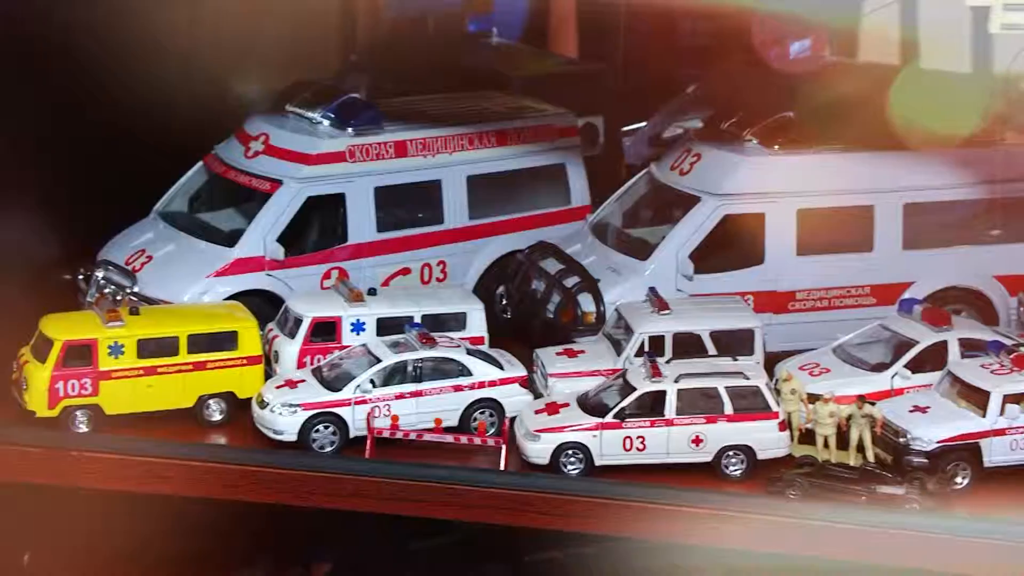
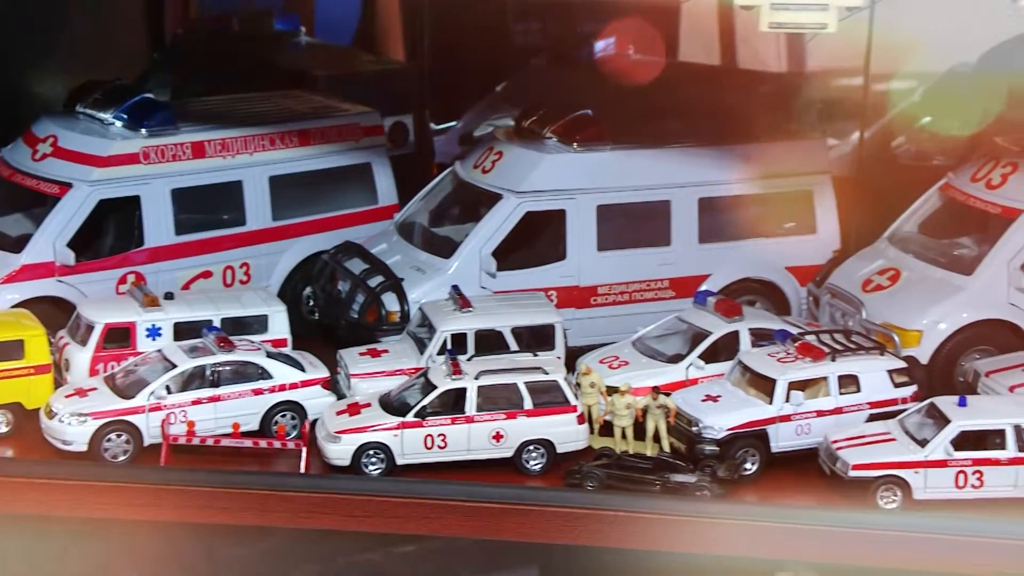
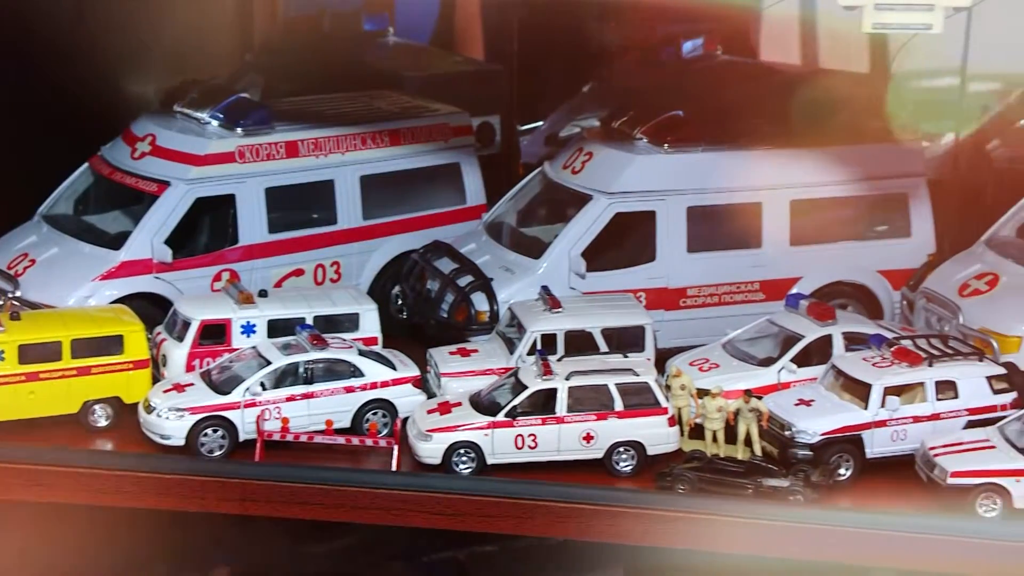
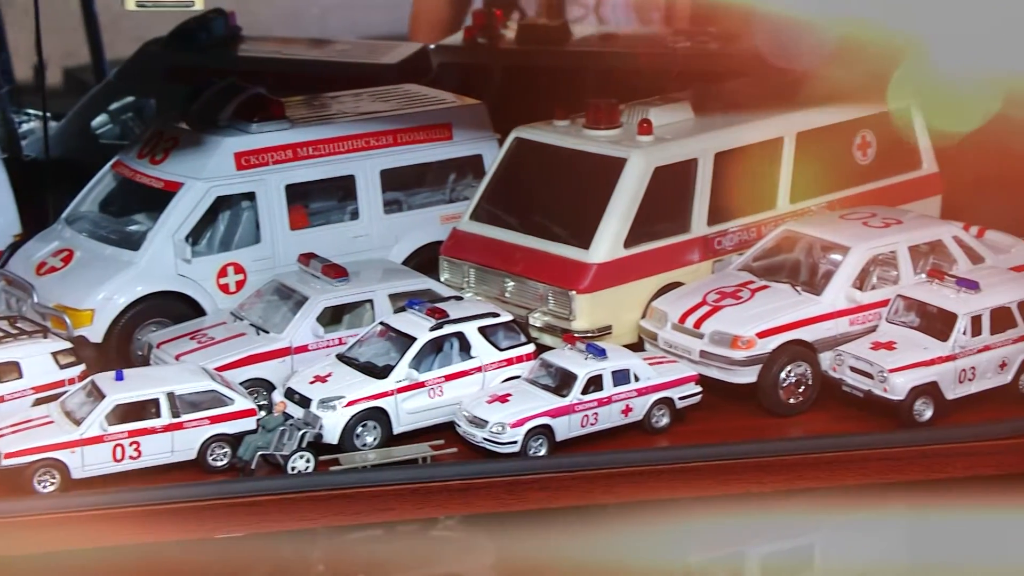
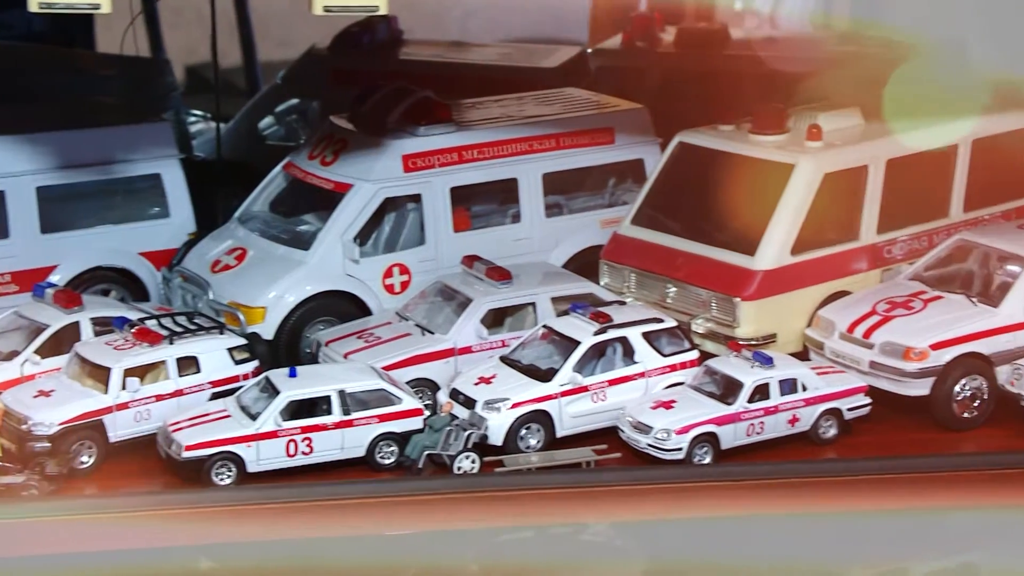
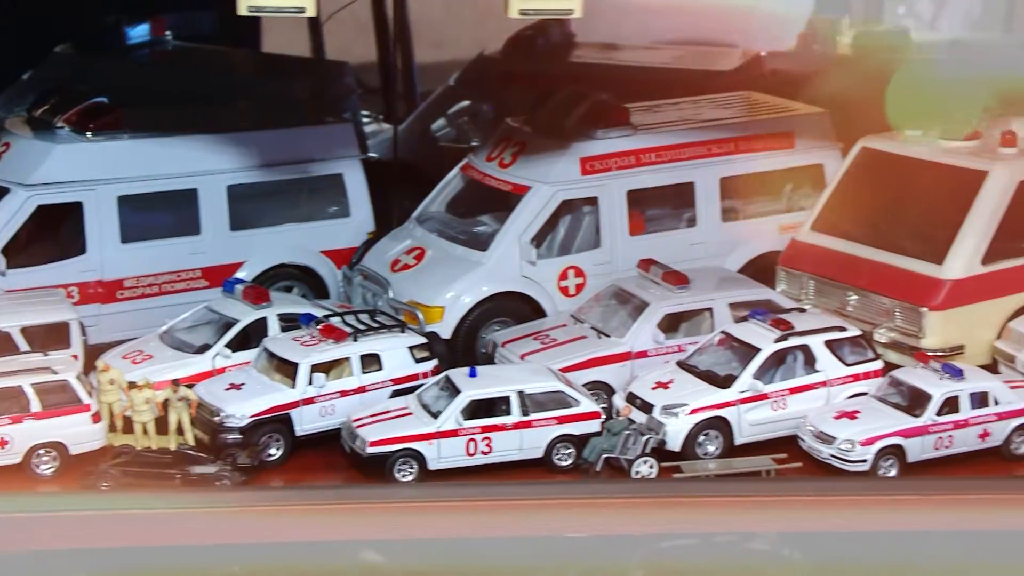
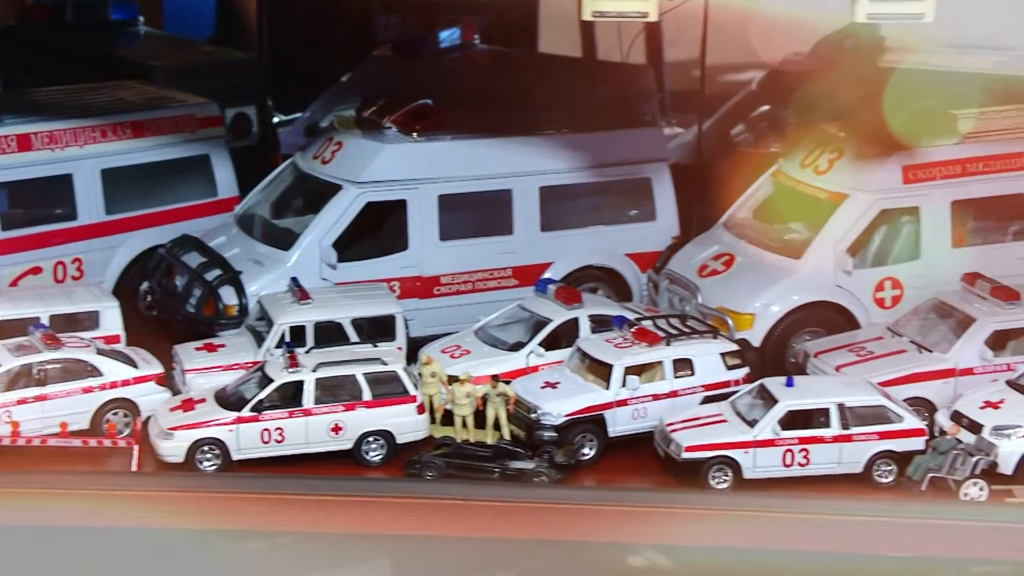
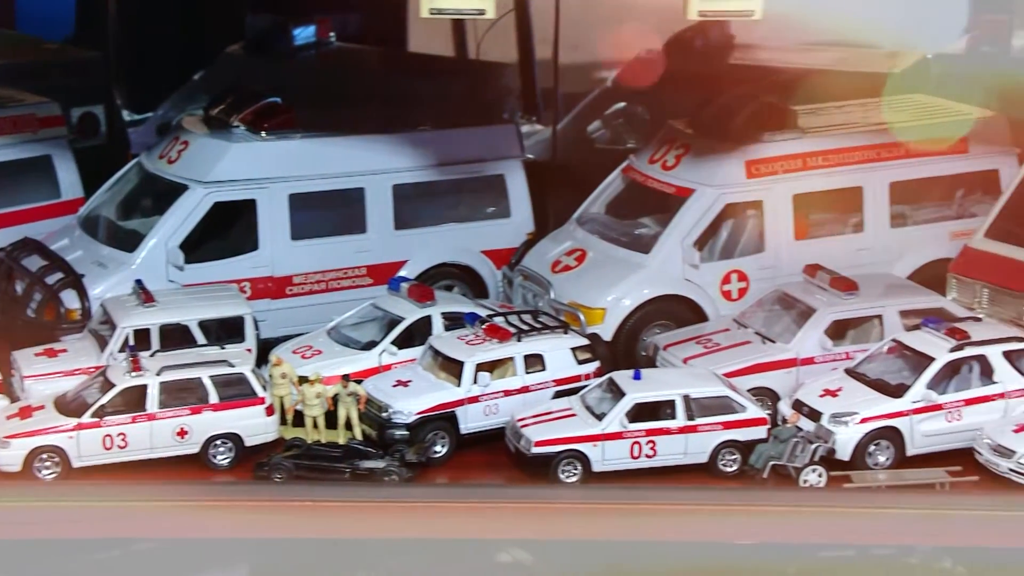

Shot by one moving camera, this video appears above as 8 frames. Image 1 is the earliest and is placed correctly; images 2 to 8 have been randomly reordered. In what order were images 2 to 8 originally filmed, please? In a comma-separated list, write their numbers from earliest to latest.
3, 2, 7, 8, 6, 5, 4
